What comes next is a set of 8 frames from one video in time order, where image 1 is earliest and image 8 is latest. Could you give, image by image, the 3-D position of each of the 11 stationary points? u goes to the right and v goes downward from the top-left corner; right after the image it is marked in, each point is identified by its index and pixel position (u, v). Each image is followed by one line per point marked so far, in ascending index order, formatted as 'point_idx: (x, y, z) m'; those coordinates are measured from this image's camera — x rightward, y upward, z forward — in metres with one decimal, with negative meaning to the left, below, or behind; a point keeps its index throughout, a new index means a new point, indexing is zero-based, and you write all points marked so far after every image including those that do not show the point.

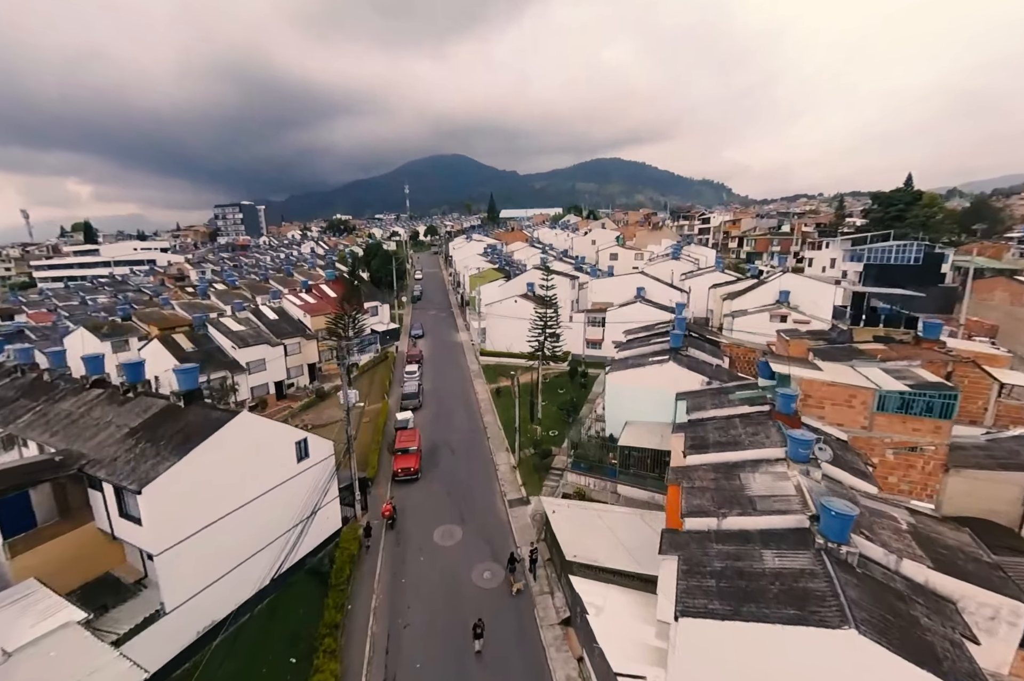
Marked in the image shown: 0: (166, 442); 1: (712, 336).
0: (-6.1, -1.8, +8.0) m
1: (+7.5, +0.2, +17.0) m
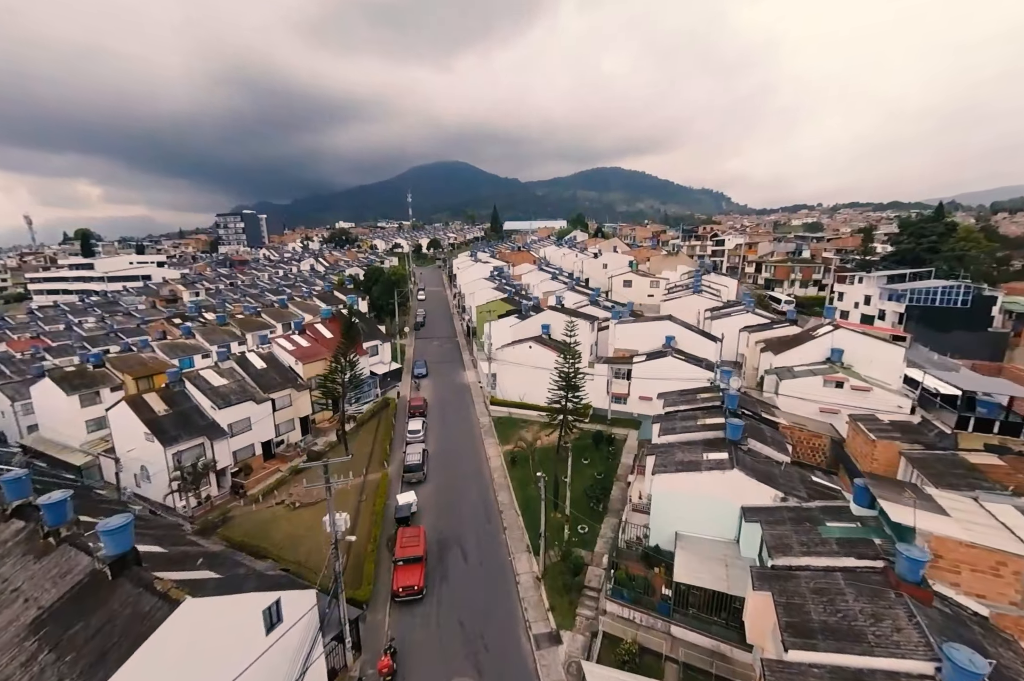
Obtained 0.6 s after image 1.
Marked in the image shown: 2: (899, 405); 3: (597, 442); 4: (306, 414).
0: (-5.4, -4.0, +5.7) m
1: (+8.2, -2.3, +14.7) m
2: (+14.0, -2.4, +16.5) m
3: (+3.3, -4.0, +17.8) m
4: (-8.9, -3.2, +19.8) m
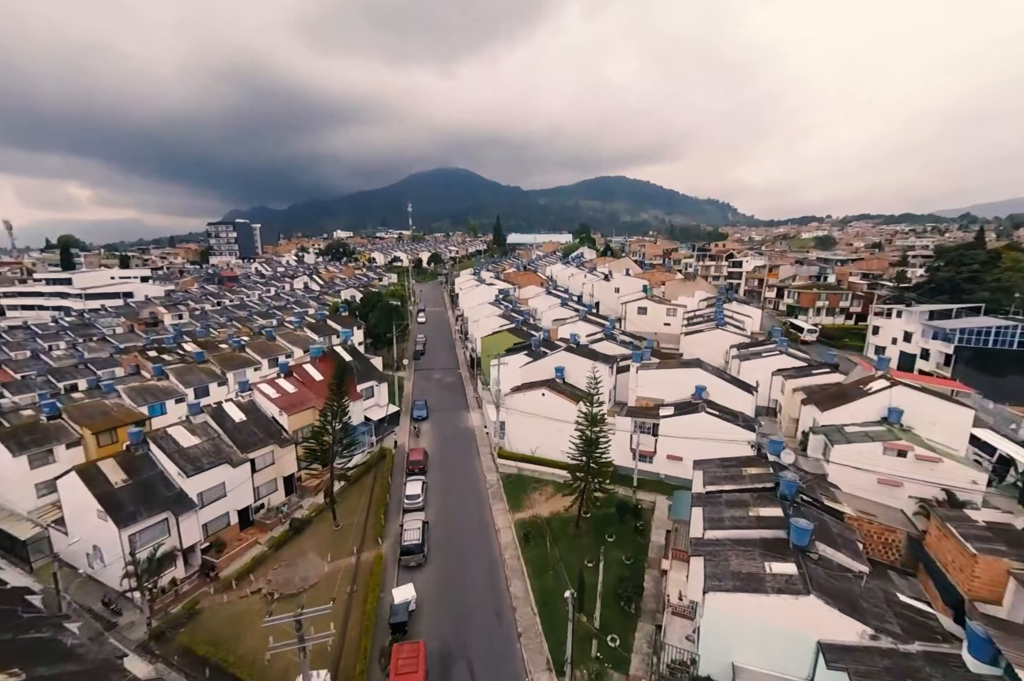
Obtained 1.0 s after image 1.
0: (-5.0, -5.6, +3.4) m
1: (+8.6, -4.2, +12.5) m
2: (+14.4, -4.4, +14.3) m
3: (+3.7, -5.9, +15.5) m
4: (-8.5, -5.1, +17.6) m
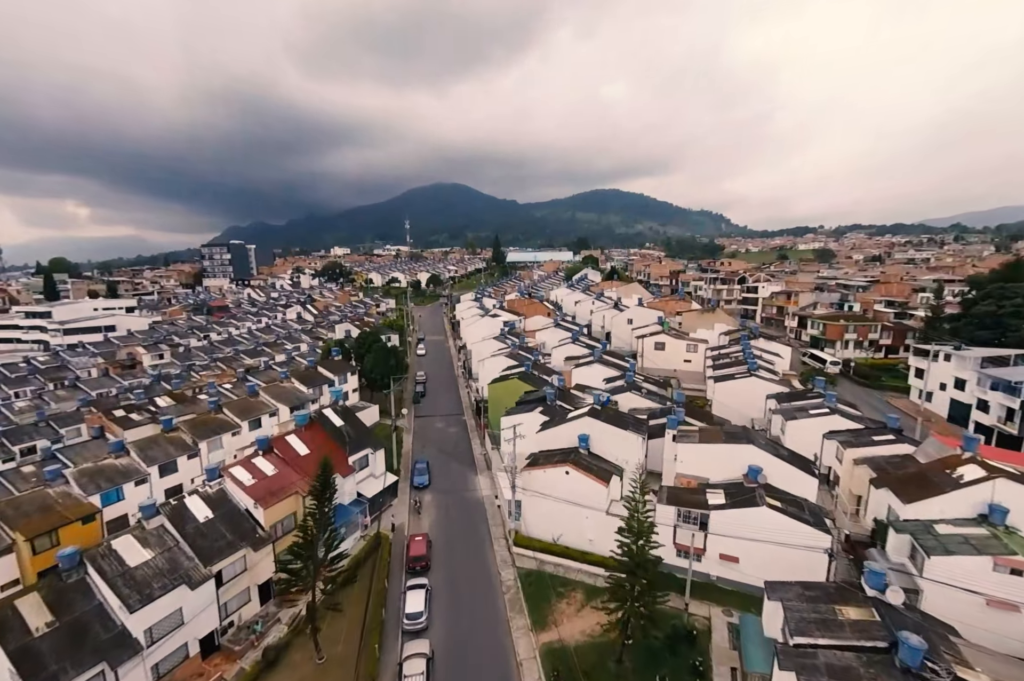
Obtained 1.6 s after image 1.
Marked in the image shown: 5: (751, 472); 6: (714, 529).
0: (-4.3, -7.7, +0.5) m
1: (+9.3, -6.4, +9.6) m
2: (+15.0, -6.6, +11.4) m
3: (+4.4, -8.3, +12.6) m
4: (-7.8, -7.6, +14.7) m
5: (+8.0, -4.4, +15.5) m
6: (+6.3, -5.8, +14.3) m
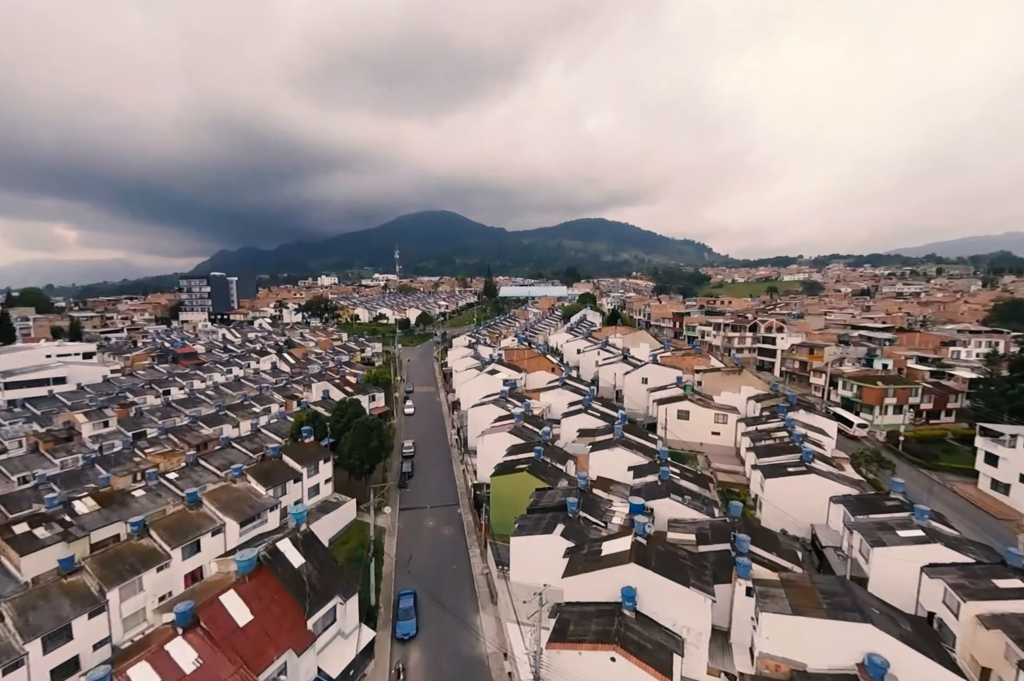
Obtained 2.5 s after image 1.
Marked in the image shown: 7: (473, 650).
0: (-3.3, -10.4, -4.4) m
1: (+10.0, -9.6, +5.1) m
2: (+15.8, -10.0, +7.0) m
3: (+5.1, -11.6, +7.8) m
4: (-7.2, -11.0, +9.6) m
5: (+8.7, -8.0, +11.0) m
6: (+7.0, -9.3, +9.7) m
7: (-1.3, -10.7, +15.7) m
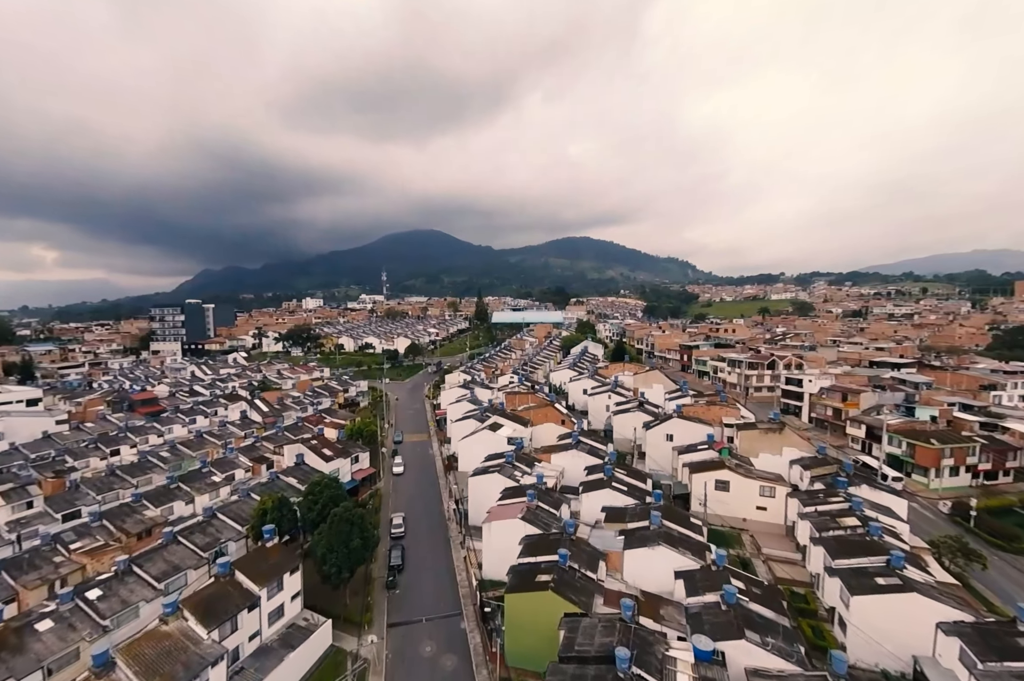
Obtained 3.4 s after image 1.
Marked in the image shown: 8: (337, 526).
0: (-1.8, -12.5, -9.4) m
1: (+11.3, -12.1, +0.5) m
2: (+17.0, -12.4, +2.5) m
3: (+6.3, -14.1, +3.0) m
4: (-6.0, -13.7, +4.5) m
5: (+9.8, -10.6, +6.4) m
6: (+8.1, -11.9, +5.0) m
7: (-0.2, -13.5, +10.7) m
8: (-7.6, -8.0, +19.9) m
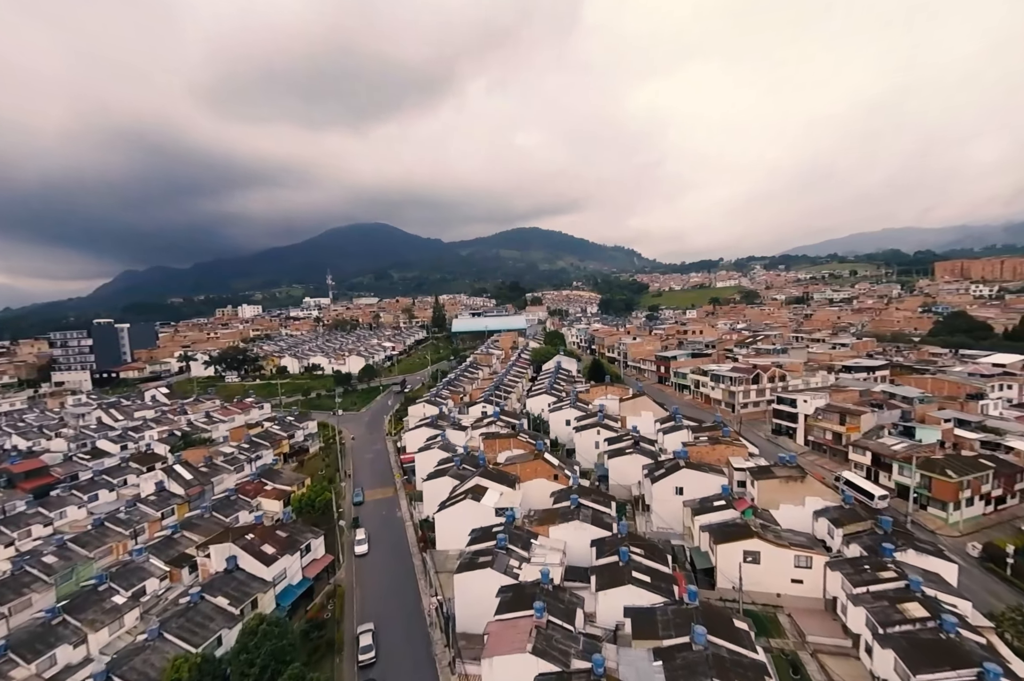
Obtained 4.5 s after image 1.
0: (+1.9, -16.1, -14.3) m
1: (+13.9, -14.9, -3.1) m
2: (+19.4, -15.0, -0.5) m
3: (+8.8, -17.2, -1.1) m
4: (-3.7, -17.3, -0.9) m
5: (+11.7, -13.5, +2.6) m
6: (+10.3, -14.8, +1.1) m
7: (+1.4, -16.7, +5.9) m
8: (-7.0, -11.4, +14.2) m
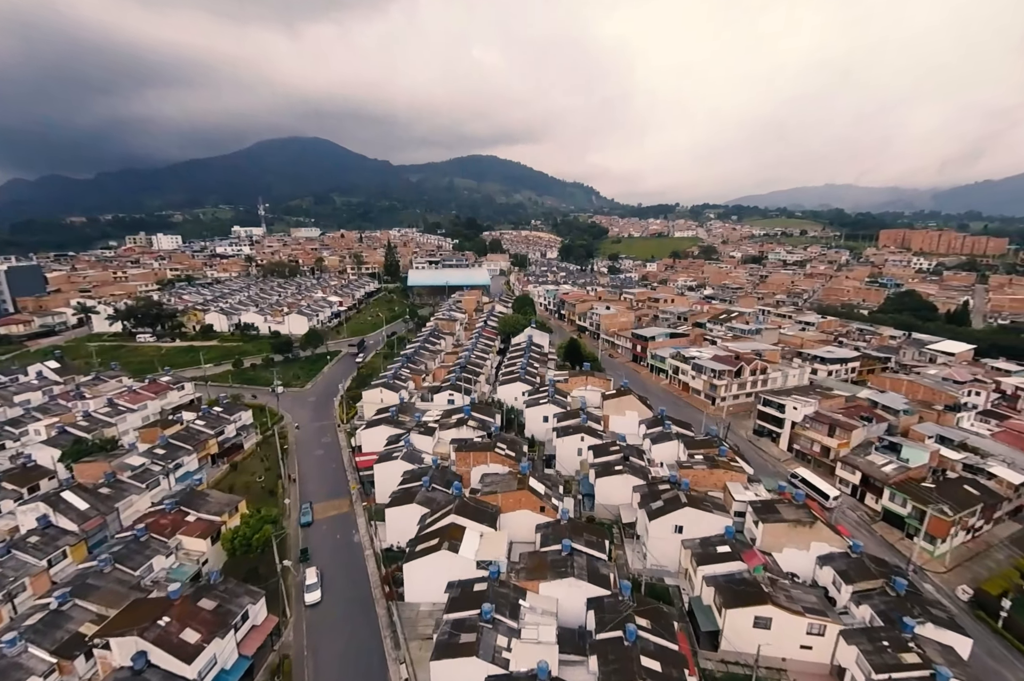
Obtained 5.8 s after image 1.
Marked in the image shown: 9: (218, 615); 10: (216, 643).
0: (+5.0, -23.2, -16.2) m
1: (+15.8, -20.8, -4.1) m
2: (+20.9, -20.7, -0.9) m
3: (+10.4, -22.6, -2.3) m
4: (-2.0, -22.1, -3.4) m
5: (+13.1, -18.4, +1.1) m
6: (+11.7, -19.9, -0.4) m
7: (+2.4, -20.8, +3.7) m
8: (-6.6, -14.0, +10.2) m
9: (-12.7, -11.6, +19.9) m
10: (-12.1, -12.1, +18.7) m
